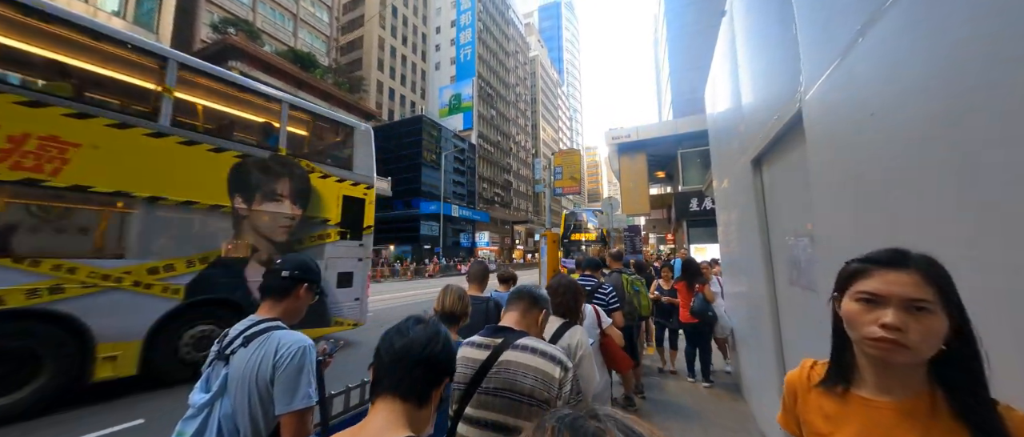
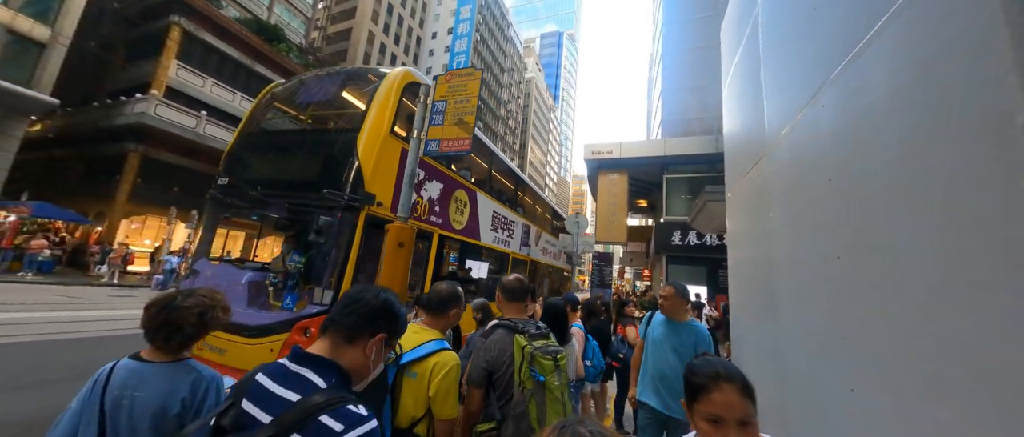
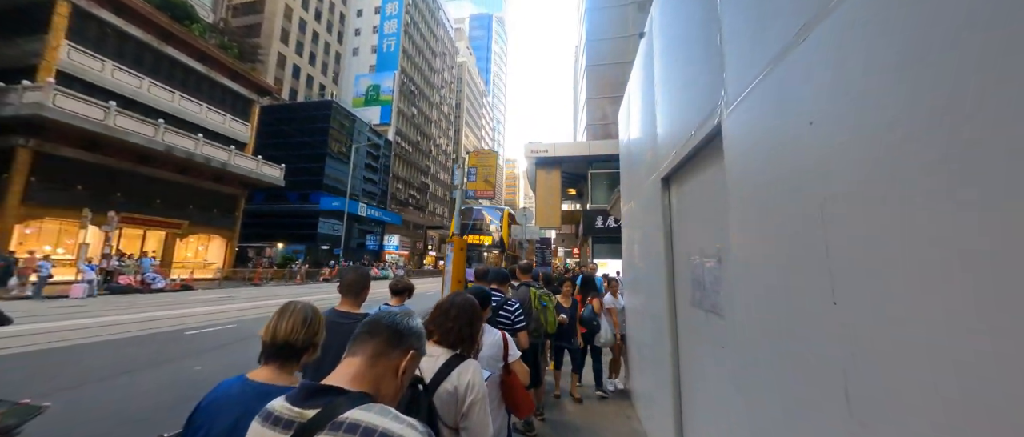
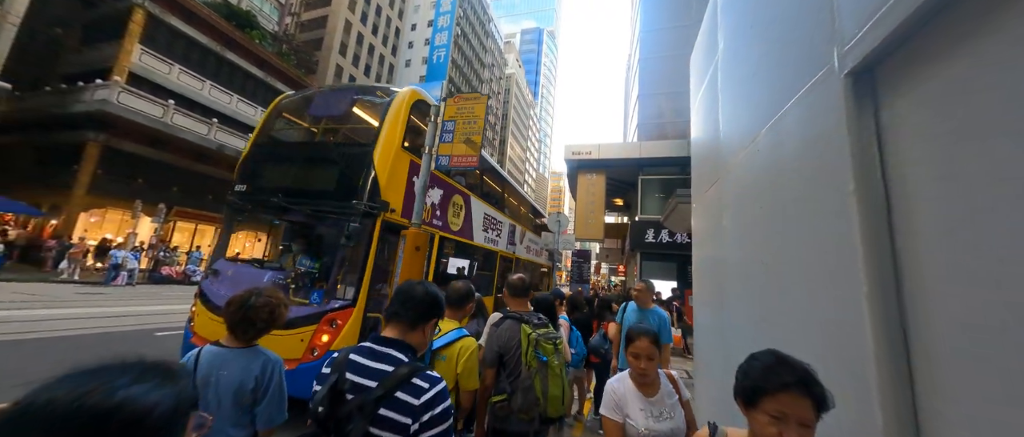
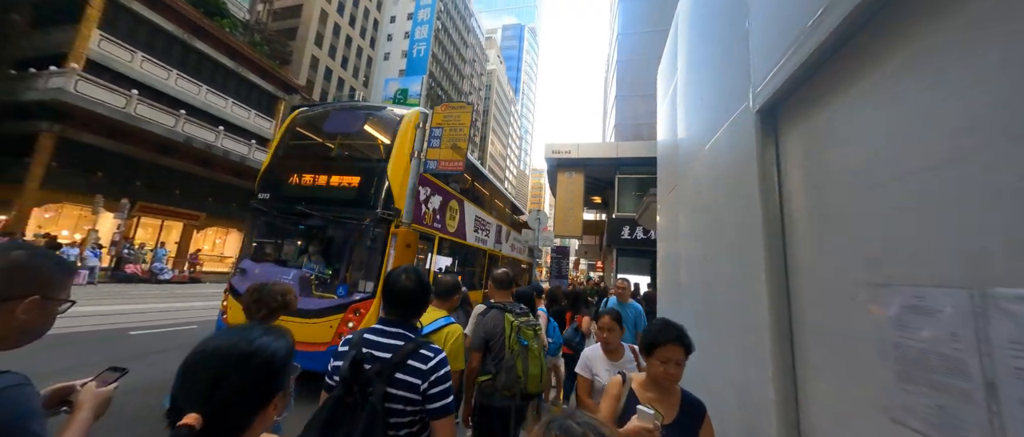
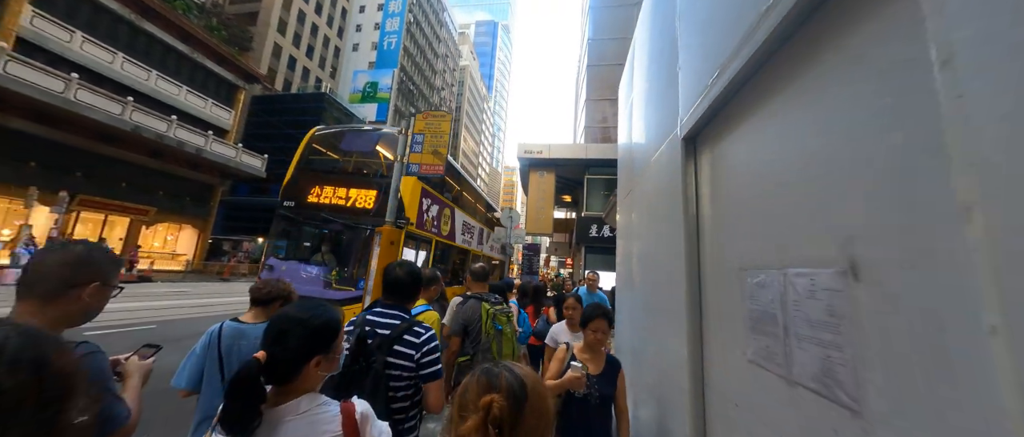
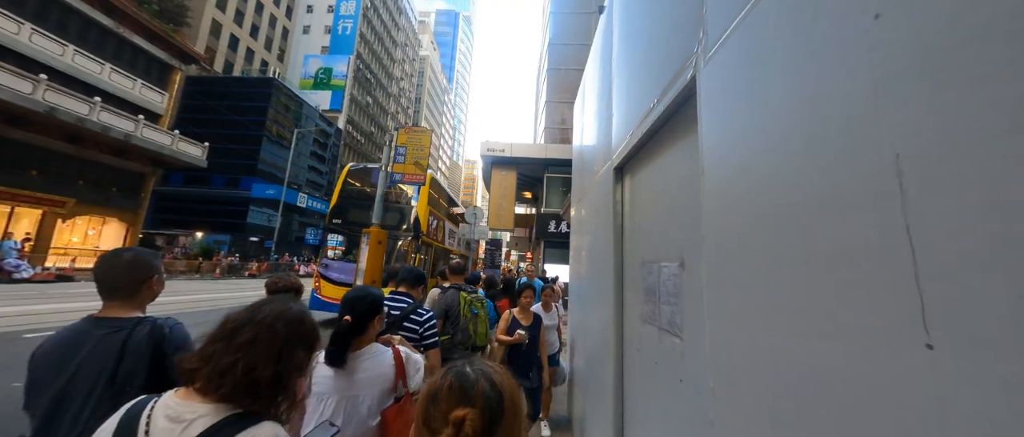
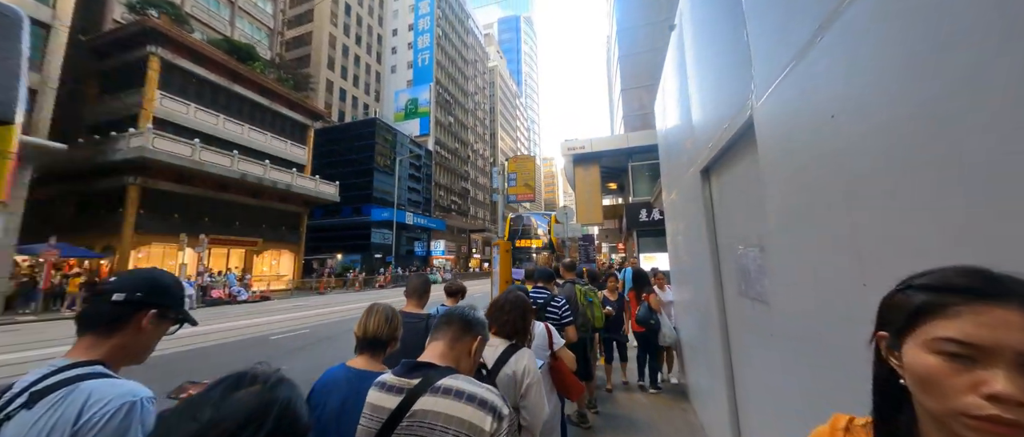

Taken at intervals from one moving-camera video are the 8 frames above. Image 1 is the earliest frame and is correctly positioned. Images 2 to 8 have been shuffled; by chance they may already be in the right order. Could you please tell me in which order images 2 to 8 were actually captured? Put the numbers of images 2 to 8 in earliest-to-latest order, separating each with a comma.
8, 3, 7, 6, 5, 4, 2
